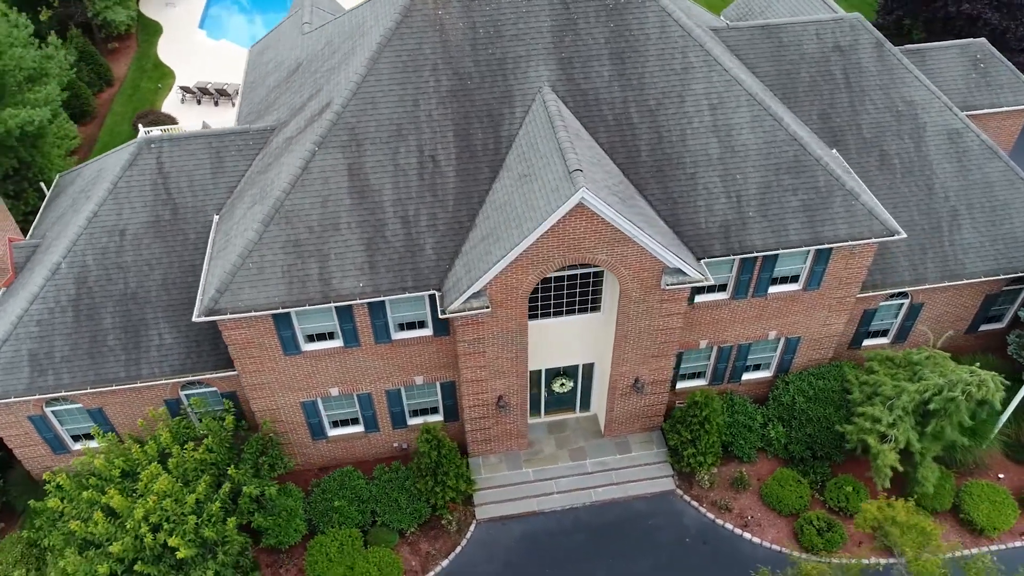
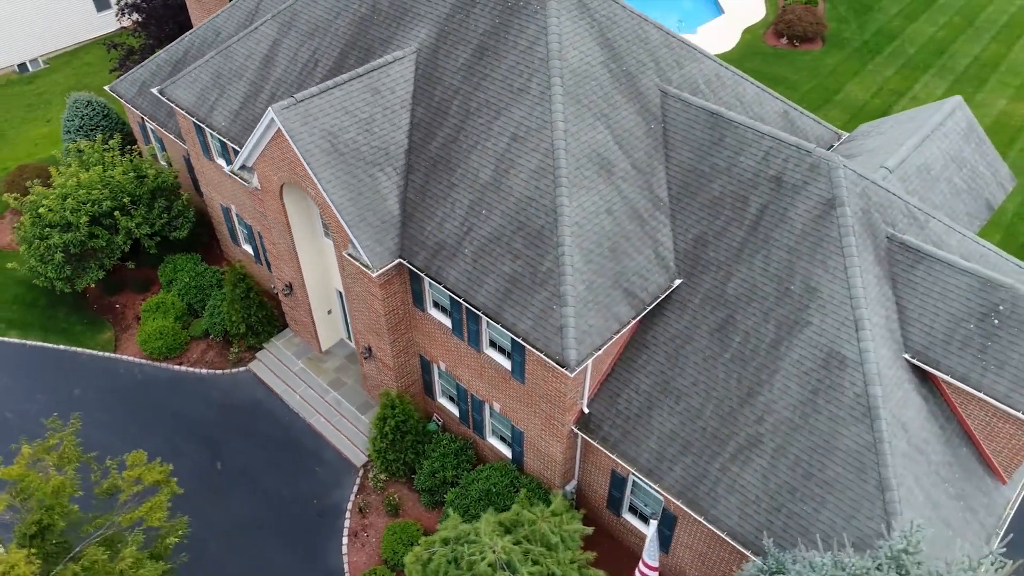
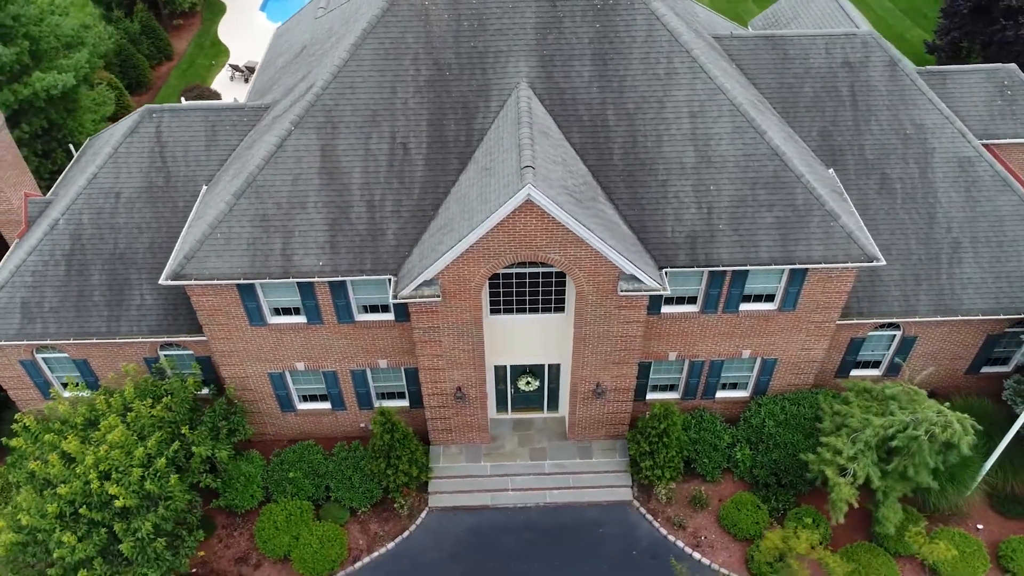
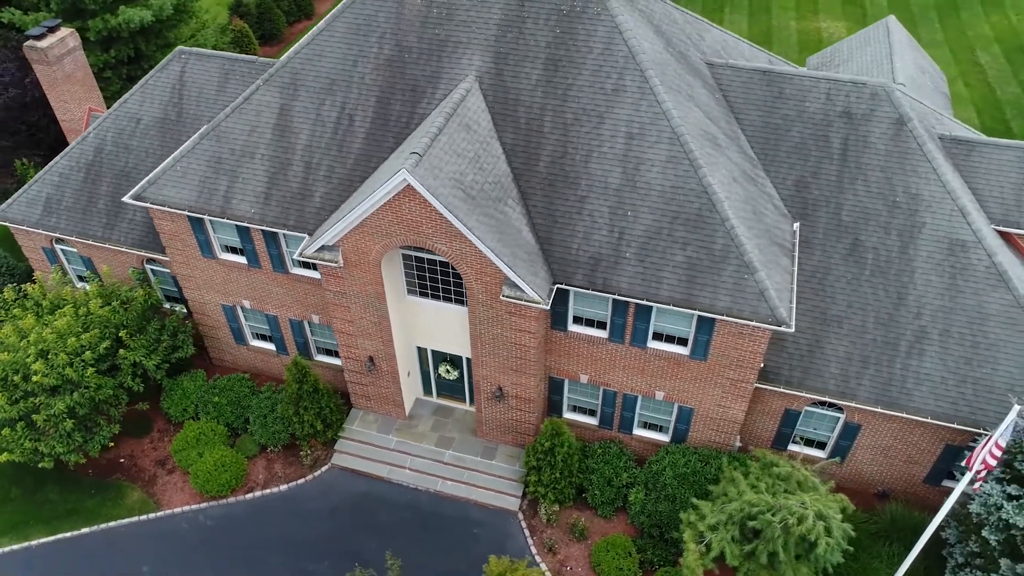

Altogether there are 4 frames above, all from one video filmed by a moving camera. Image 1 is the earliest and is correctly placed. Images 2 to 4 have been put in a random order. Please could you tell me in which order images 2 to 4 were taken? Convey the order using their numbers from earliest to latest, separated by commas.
3, 4, 2
